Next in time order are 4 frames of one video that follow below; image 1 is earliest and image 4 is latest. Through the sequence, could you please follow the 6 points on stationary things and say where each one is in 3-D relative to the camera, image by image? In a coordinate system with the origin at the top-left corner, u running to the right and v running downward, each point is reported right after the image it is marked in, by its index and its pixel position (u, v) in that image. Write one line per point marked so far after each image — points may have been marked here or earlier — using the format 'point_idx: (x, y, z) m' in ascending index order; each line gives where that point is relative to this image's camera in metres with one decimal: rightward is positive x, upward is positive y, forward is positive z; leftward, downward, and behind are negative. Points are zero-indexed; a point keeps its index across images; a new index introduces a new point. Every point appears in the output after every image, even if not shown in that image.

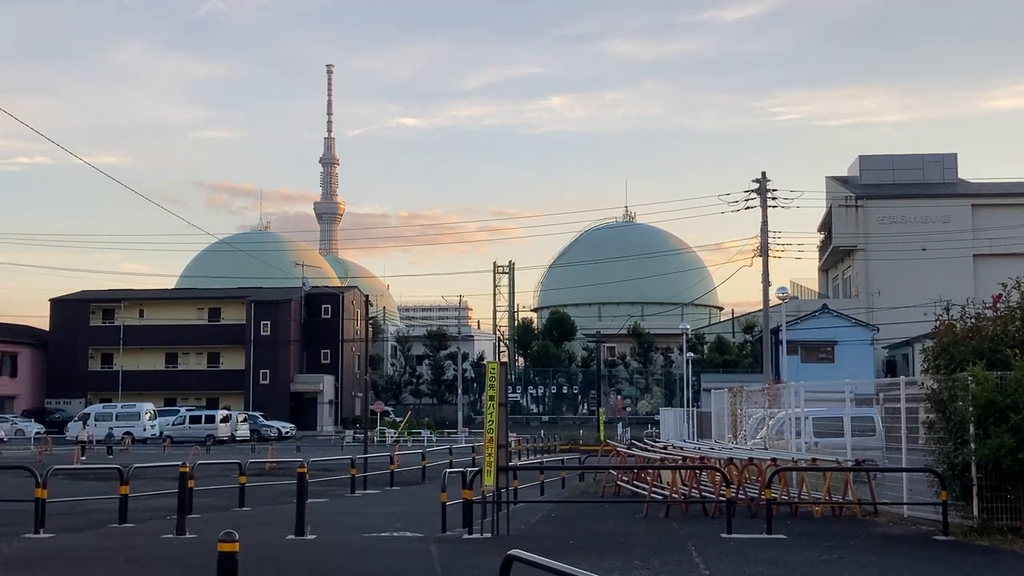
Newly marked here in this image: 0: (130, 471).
0: (-4.5, -2.1, +12.2) m
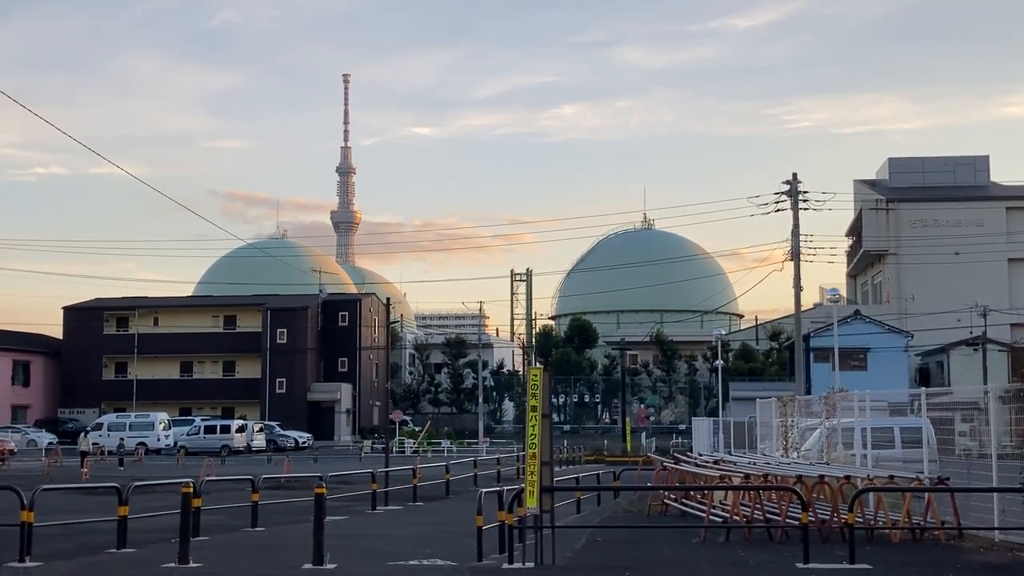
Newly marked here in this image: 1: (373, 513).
0: (-4.0, -2.1, +11.0) m
1: (-2.3, -3.6, +16.8) m
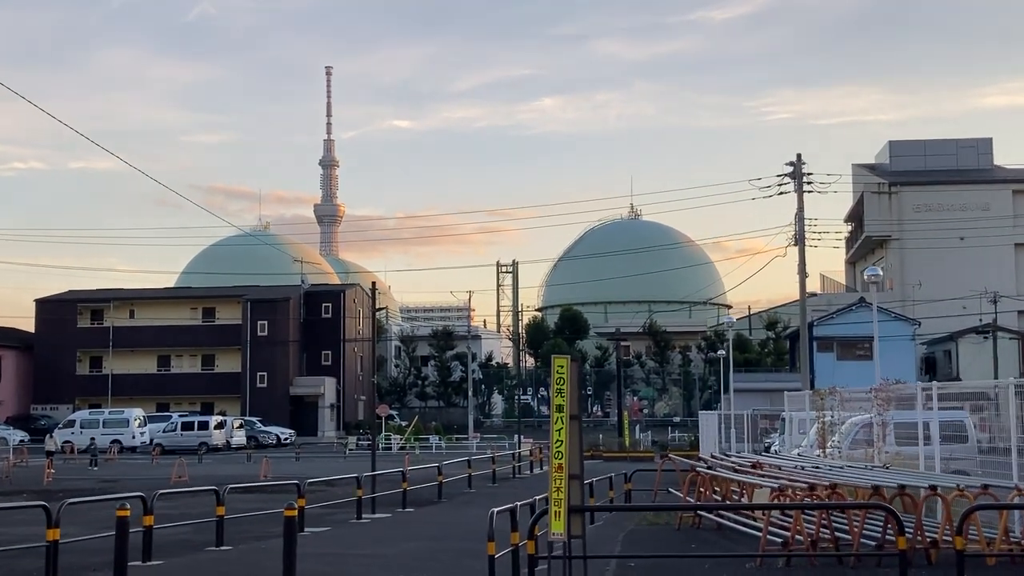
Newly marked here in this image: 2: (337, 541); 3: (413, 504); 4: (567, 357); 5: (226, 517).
0: (-3.9, -1.9, +9.0) m
1: (-2.2, -3.4, +14.9) m
2: (-2.1, -3.1, +12.8) m
3: (-1.7, -3.7, +17.9) m
4: (+0.4, -0.5, +7.5) m
5: (-3.2, -2.5, +11.6) m
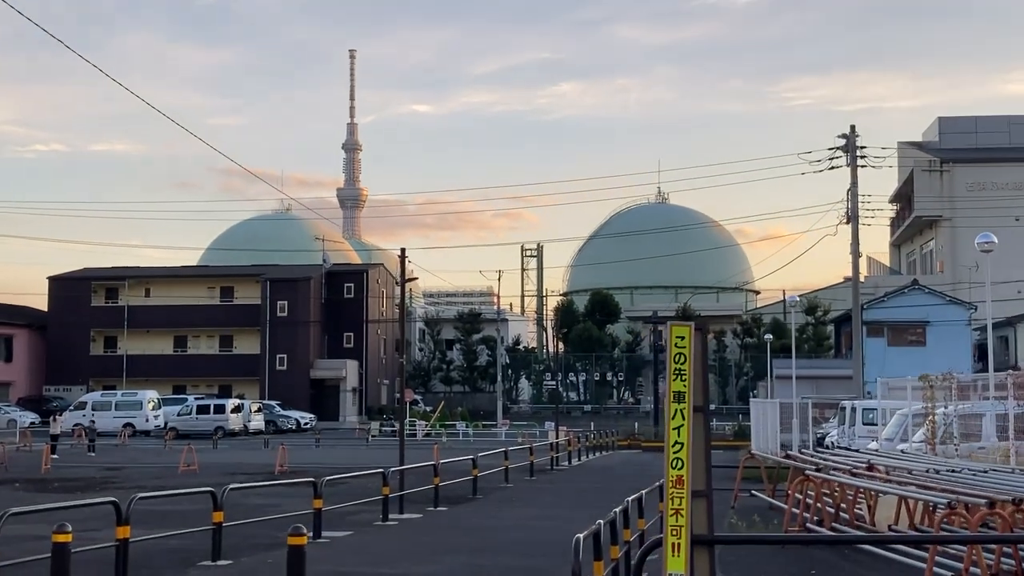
0: (-3.4, -1.5, +6.9) m
1: (-1.6, -2.9, +12.8) m
2: (-1.6, -2.7, +10.7) m
3: (-1.0, -3.2, +15.8) m
4: (+0.9, -0.2, +5.3) m
5: (-2.6, -2.1, +9.5) m
